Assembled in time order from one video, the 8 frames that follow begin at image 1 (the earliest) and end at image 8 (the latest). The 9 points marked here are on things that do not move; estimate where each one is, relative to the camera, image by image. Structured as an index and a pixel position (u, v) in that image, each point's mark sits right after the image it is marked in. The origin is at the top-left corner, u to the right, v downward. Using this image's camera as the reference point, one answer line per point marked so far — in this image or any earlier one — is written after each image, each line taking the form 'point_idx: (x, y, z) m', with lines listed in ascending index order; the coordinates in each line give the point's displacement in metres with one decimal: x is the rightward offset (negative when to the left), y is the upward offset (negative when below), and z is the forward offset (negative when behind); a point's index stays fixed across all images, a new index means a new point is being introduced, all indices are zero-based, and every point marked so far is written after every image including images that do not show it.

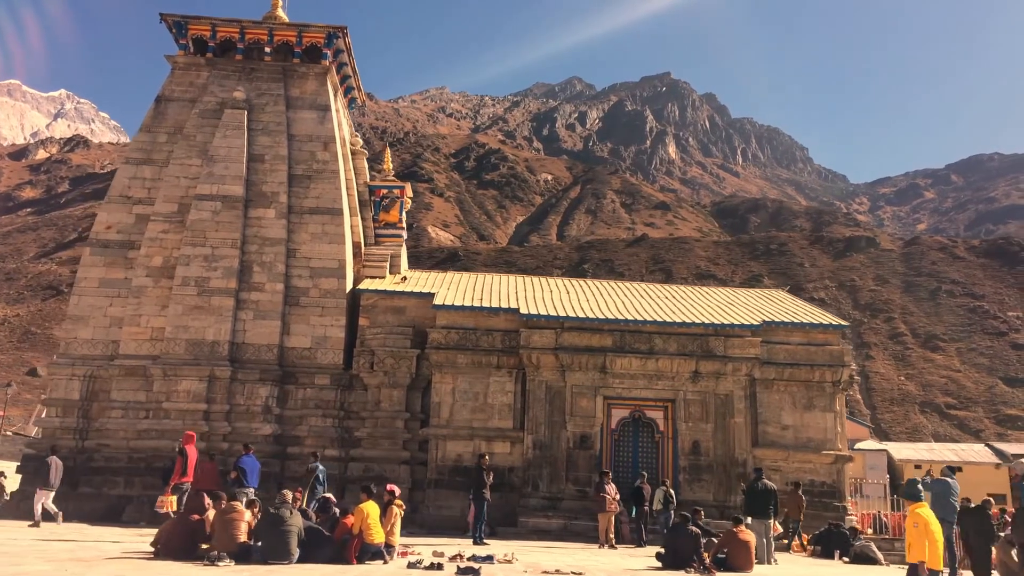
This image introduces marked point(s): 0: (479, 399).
0: (-0.7, -2.3, +16.8) m
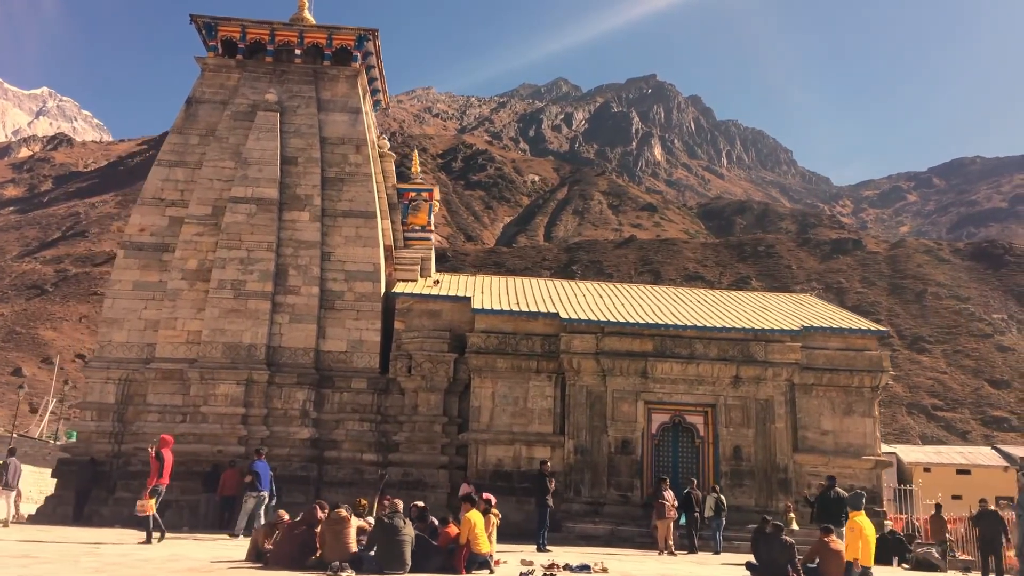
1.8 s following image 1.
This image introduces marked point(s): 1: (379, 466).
0: (+0.1, -2.4, +16.8) m
1: (-2.8, -3.8, +17.1) m
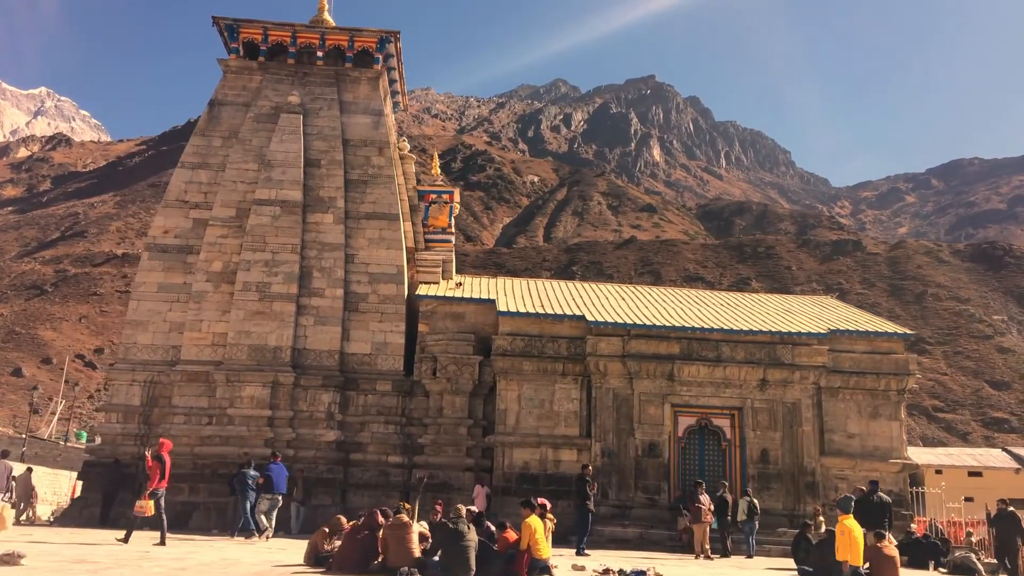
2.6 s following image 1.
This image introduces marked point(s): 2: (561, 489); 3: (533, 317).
0: (+0.7, -2.5, +16.7) m
1: (-2.3, -3.8, +17.1) m
2: (+1.0, -4.0, +16.2) m
3: (+0.4, -0.6, +17.1) m
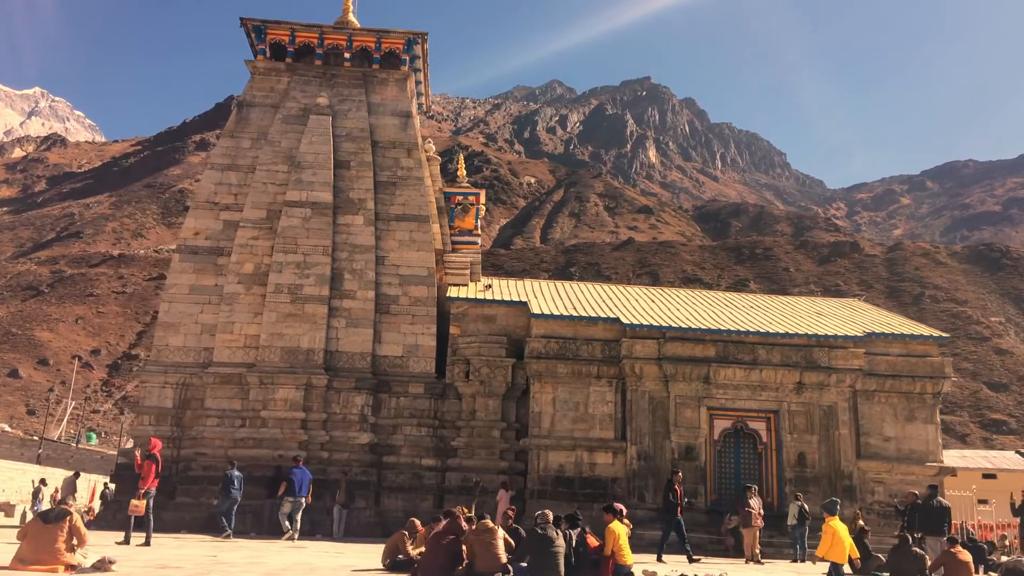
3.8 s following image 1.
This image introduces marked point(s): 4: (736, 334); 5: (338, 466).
0: (+1.4, -2.5, +16.7) m
1: (-1.5, -3.9, +17.1) m
2: (+1.7, -4.1, +16.1) m
3: (+1.2, -0.7, +17.0) m
4: (+4.6, -1.0, +16.7) m
5: (-3.6, -3.7, +16.7) m
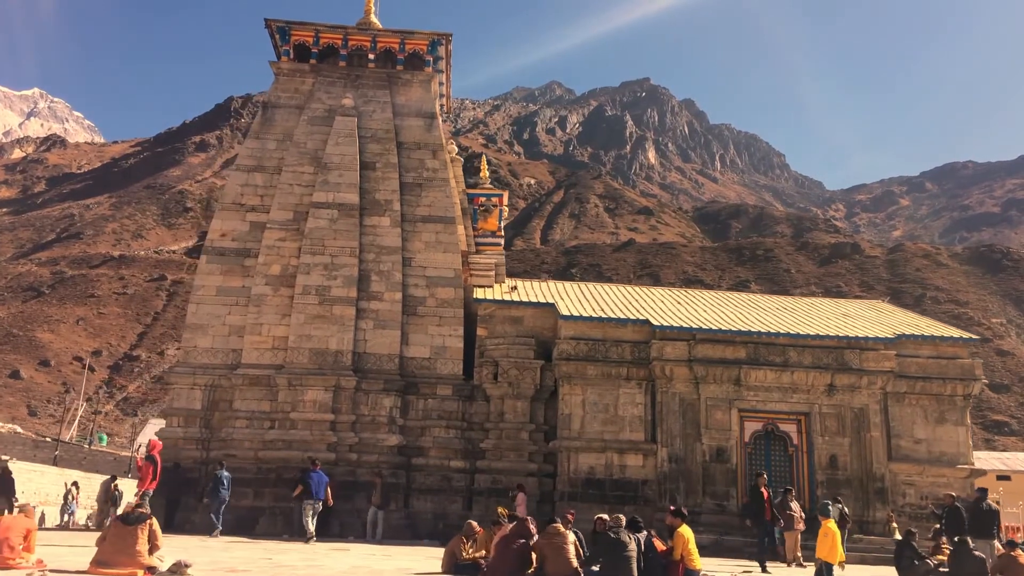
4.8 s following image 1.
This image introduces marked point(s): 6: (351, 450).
0: (+2.0, -2.5, +16.6) m
1: (-0.9, -3.9, +17.0) m
2: (+2.3, -4.1, +16.1) m
3: (+1.8, -0.7, +17.0) m
4: (+5.3, -1.0, +16.7) m
5: (-3.0, -3.7, +16.7) m
6: (-3.3, -3.4, +16.8) m
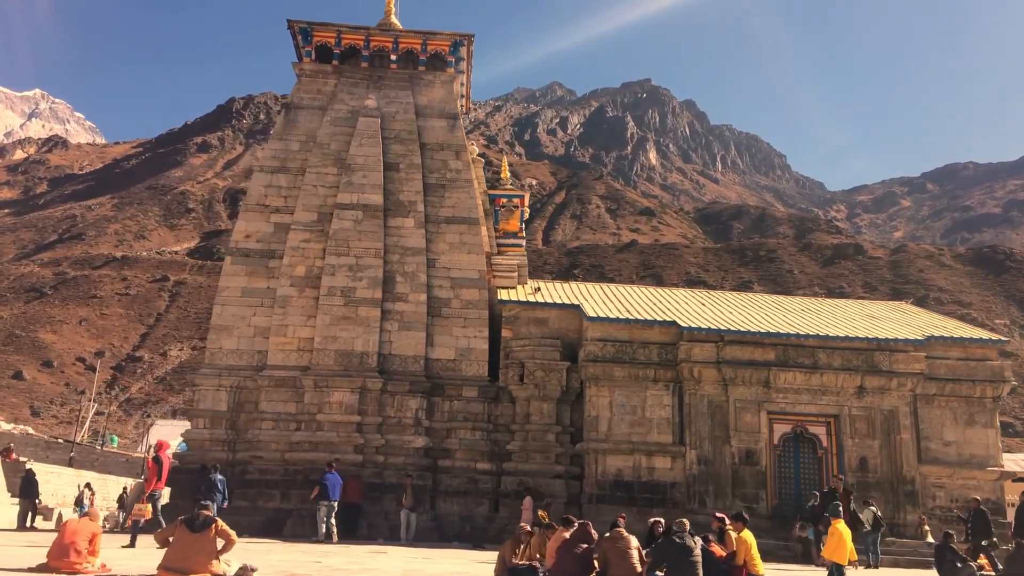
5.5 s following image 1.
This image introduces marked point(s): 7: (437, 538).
0: (+2.6, -2.6, +16.6) m
1: (-0.4, -3.9, +17.0) m
2: (+2.9, -4.1, +16.0) m
3: (+2.3, -0.7, +16.9) m
4: (+5.8, -1.0, +16.6) m
5: (-2.4, -3.7, +16.6) m
6: (-2.8, -3.4, +16.7) m
7: (-1.5, -5.0, +16.2) m
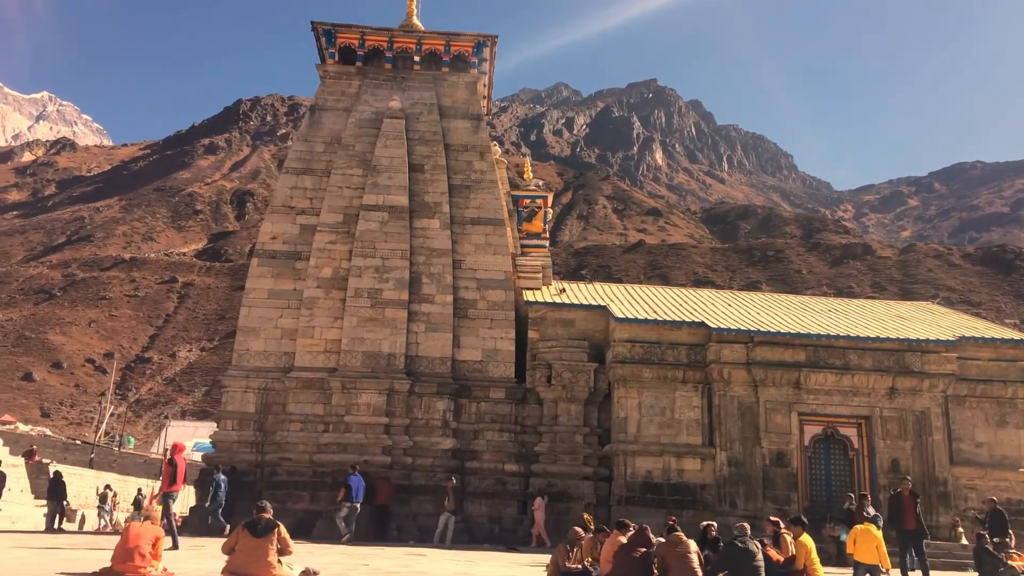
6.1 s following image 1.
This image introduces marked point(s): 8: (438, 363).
0: (+3.1, -2.6, +16.5) m
1: (+0.2, -4.0, +16.9) m
2: (+3.4, -4.2, +15.9) m
3: (+2.9, -0.7, +16.8) m
4: (+6.4, -1.0, +16.5) m
5: (-1.8, -3.8, +16.6) m
6: (-2.2, -3.4, +16.7) m
7: (-0.9, -5.0, +16.1) m
8: (-1.6, -1.6, +17.5) m
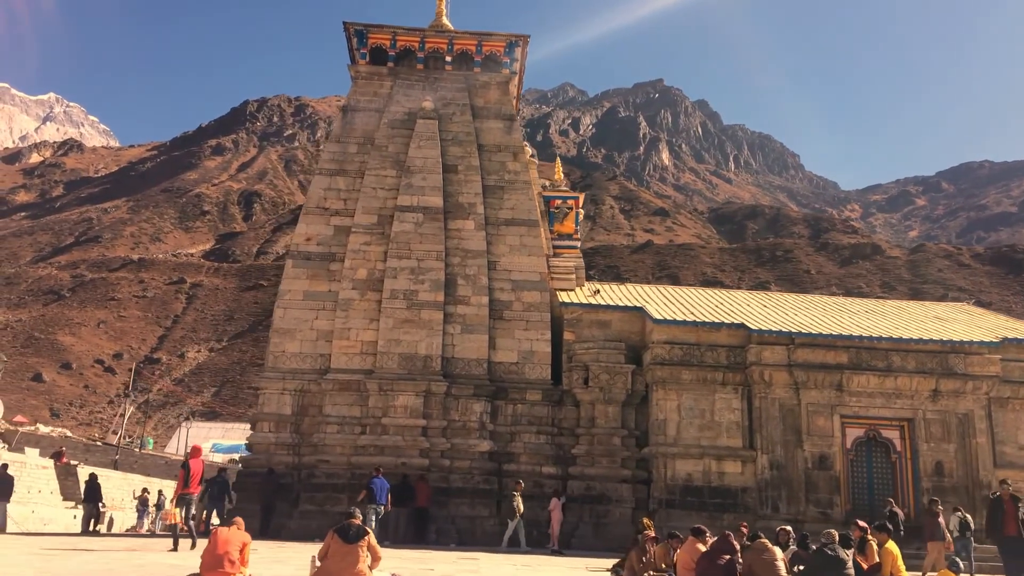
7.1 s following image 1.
0: (+3.9, -2.6, +16.4) m
1: (+1.0, -4.0, +16.8) m
2: (+4.2, -4.2, +15.8) m
3: (+3.7, -0.8, +16.7) m
4: (+7.2, -1.1, +16.3) m
5: (-1.1, -3.8, +16.5) m
6: (-1.4, -3.5, +16.6) m
7: (-0.1, -5.0, +16.0) m
8: (-0.8, -1.7, +17.4) m
